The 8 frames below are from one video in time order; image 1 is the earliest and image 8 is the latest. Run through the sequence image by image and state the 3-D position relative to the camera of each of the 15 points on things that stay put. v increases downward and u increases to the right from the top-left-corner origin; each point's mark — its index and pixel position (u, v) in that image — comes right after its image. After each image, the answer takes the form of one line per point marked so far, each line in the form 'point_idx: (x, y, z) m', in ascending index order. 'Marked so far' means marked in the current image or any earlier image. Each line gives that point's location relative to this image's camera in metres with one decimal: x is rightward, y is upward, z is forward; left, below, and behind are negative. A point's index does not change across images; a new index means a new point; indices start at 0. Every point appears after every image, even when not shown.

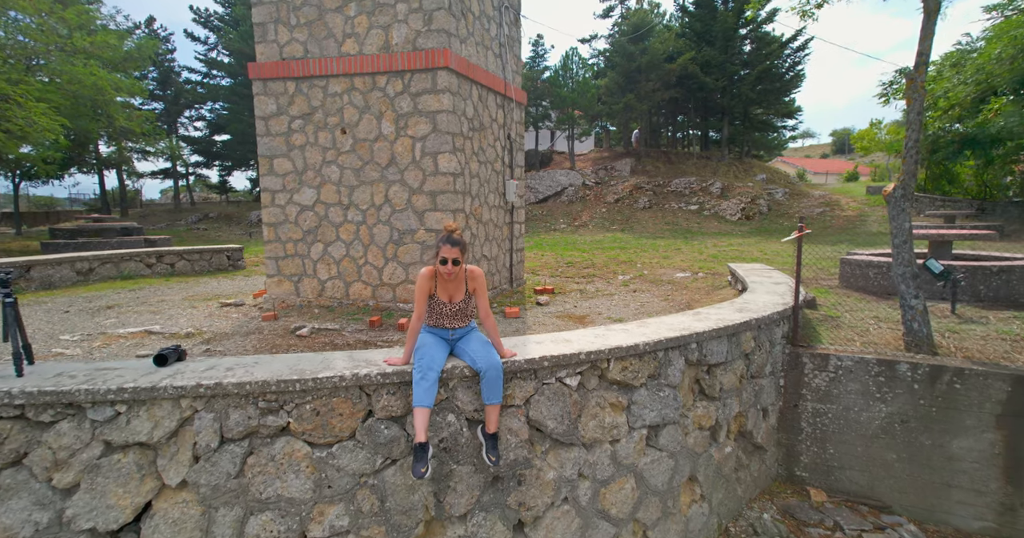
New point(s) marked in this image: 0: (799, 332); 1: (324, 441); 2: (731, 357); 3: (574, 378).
0: (+2.3, -0.5, +3.8) m
1: (-0.9, -0.8, +2.2) m
2: (+1.5, -0.6, +3.2) m
3: (+0.3, -0.6, +2.6) m
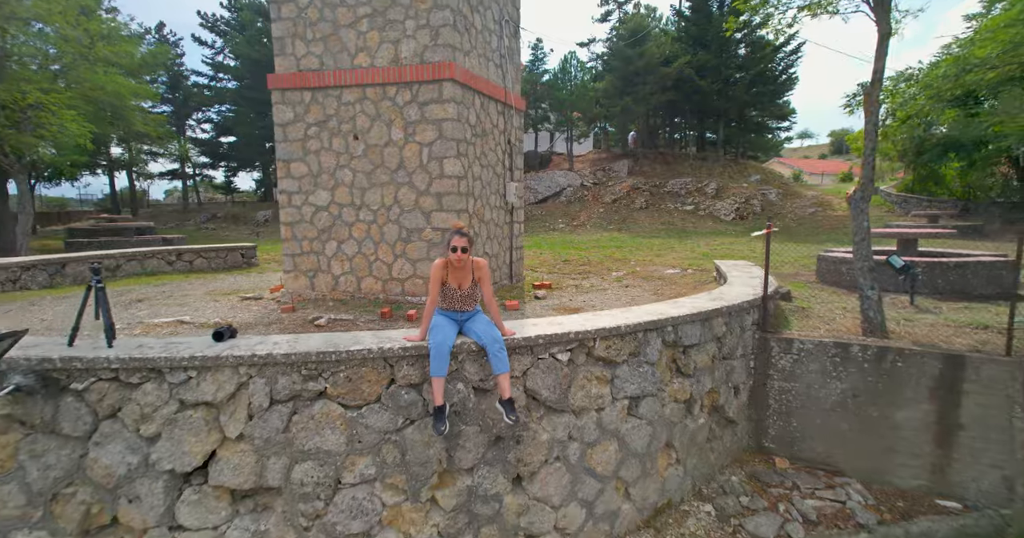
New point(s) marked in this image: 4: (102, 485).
0: (+2.3, -0.4, +4.3) m
1: (-0.9, -0.8, +2.7) m
2: (+1.5, -0.5, +3.7) m
3: (+0.3, -0.5, +3.0) m
4: (-2.2, -1.1, +2.6) m
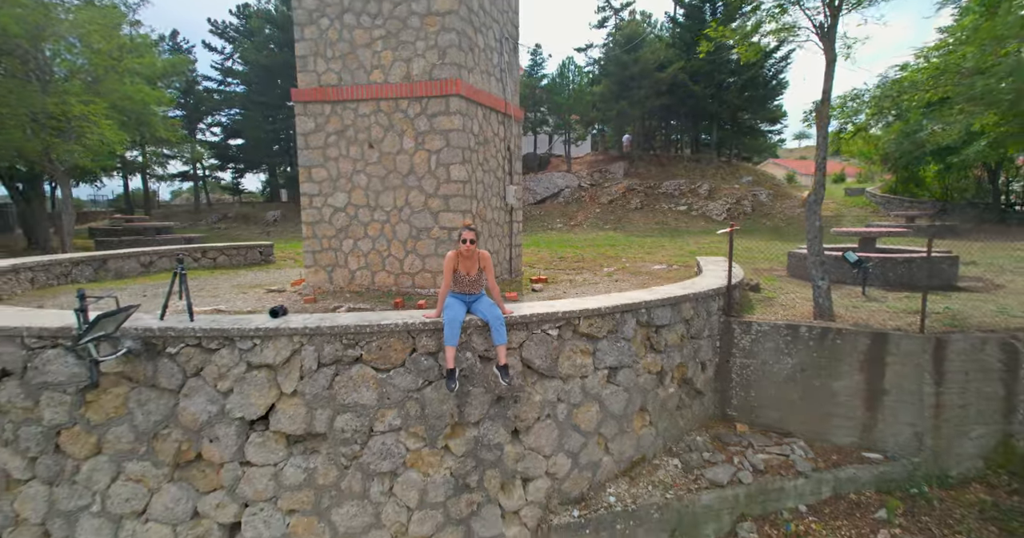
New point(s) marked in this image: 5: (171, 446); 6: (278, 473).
0: (+2.3, -0.4, +5.0) m
1: (-0.9, -0.7, +3.4) m
2: (+1.5, -0.5, +4.4) m
3: (+0.3, -0.5, +3.7) m
4: (-2.2, -1.1, +3.3) m
5: (-2.3, -1.2, +3.2) m
6: (-1.6, -1.4, +3.3) m
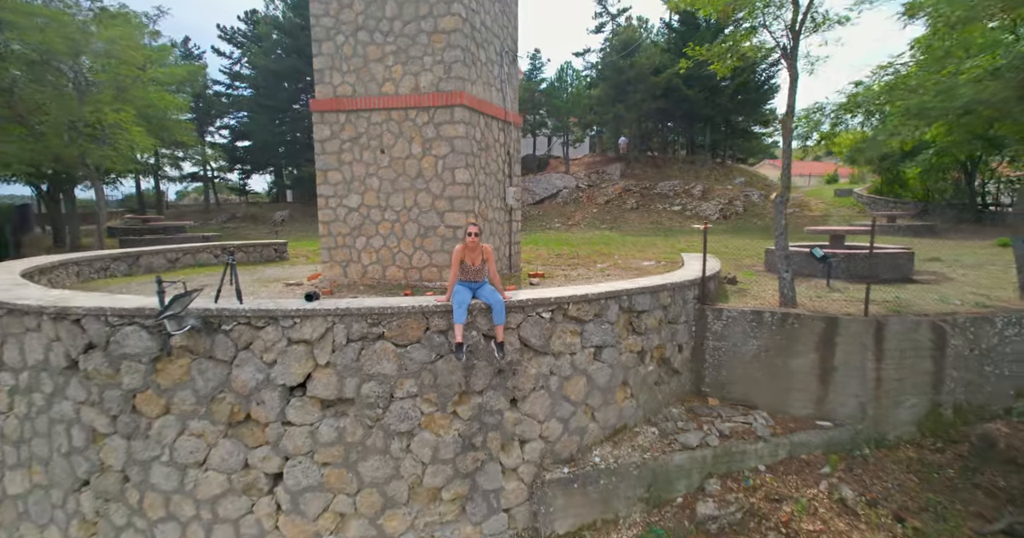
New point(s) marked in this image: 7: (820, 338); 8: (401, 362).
0: (+2.3, -0.3, +5.6) m
1: (-0.9, -0.6, +4.0) m
2: (+1.5, -0.4, +5.0) m
3: (+0.3, -0.4, +4.4) m
4: (-2.2, -1.0, +3.9) m
5: (-2.3, -1.1, +3.9) m
6: (-1.6, -1.3, +4.0) m
7: (+3.1, -0.7, +4.9) m
8: (-0.9, -0.8, +4.0) m
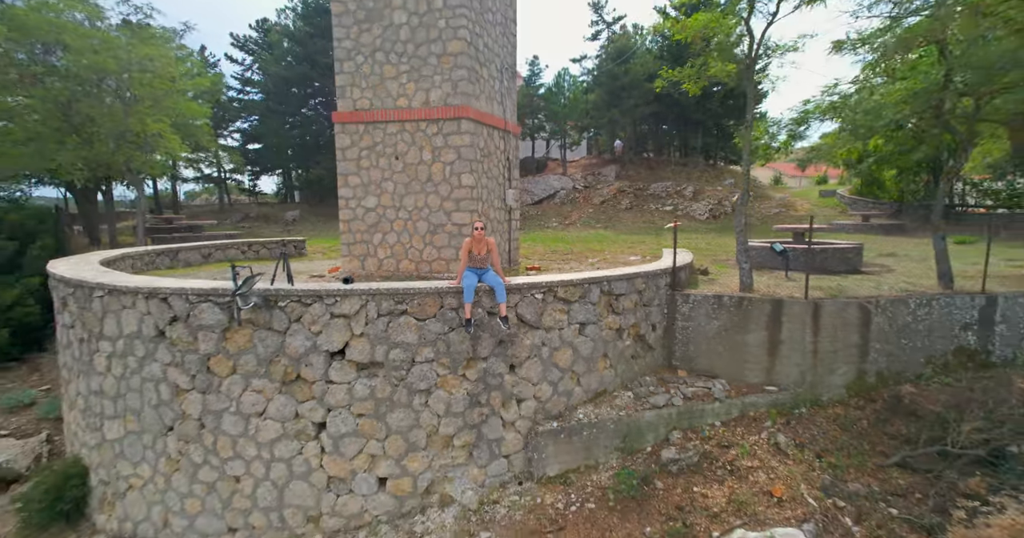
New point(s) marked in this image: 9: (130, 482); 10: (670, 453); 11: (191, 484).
0: (+2.3, -0.2, +6.6) m
1: (-0.9, -0.5, +5.0) m
2: (+1.5, -0.3, +6.0) m
3: (+0.3, -0.3, +5.3) m
4: (-2.2, -0.9, +4.9) m
5: (-2.3, -1.0, +4.8) m
6: (-1.6, -1.2, +4.9) m
7: (+3.1, -0.6, +5.8) m
8: (-0.9, -0.7, +5.0) m
9: (-4.1, -2.3, +5.2) m
10: (+1.7, -2.0, +5.1) m
11: (-3.3, -2.2, +5.0) m
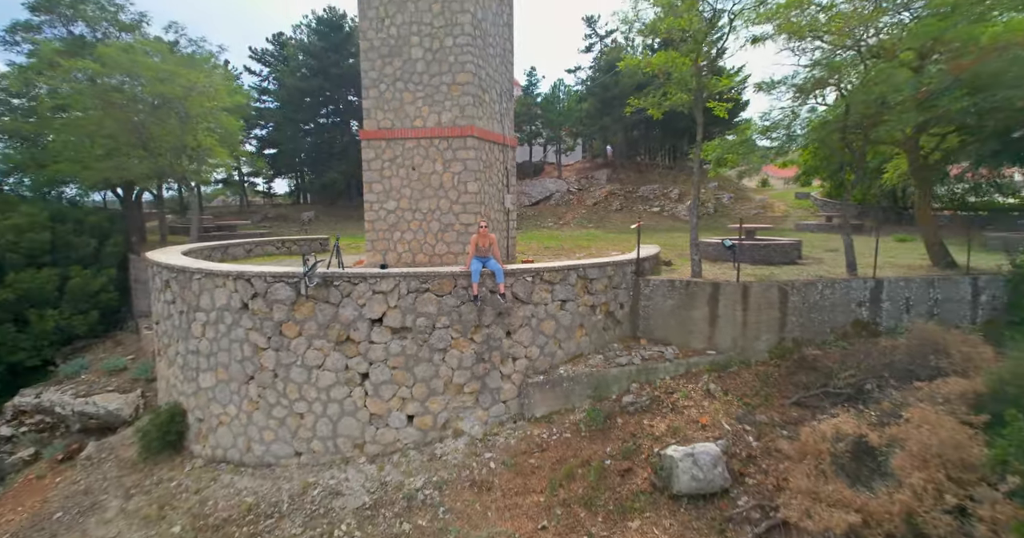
0: (+2.2, 0.0, +8.2) m
1: (-1.0, -0.4, +6.6) m
2: (+1.4, -0.1, +7.6) m
3: (+0.3, -0.1, +7.0) m
4: (-2.3, -0.7, +6.5) m
5: (-2.4, -0.8, +6.5) m
6: (-1.7, -1.1, +6.6) m
7: (+3.0, -0.4, +7.5) m
8: (-1.0, -0.5, +6.7) m
9: (-4.1, -2.1, +6.8) m
10: (+1.6, -1.8, +6.8) m
11: (-3.3, -2.0, +6.6) m
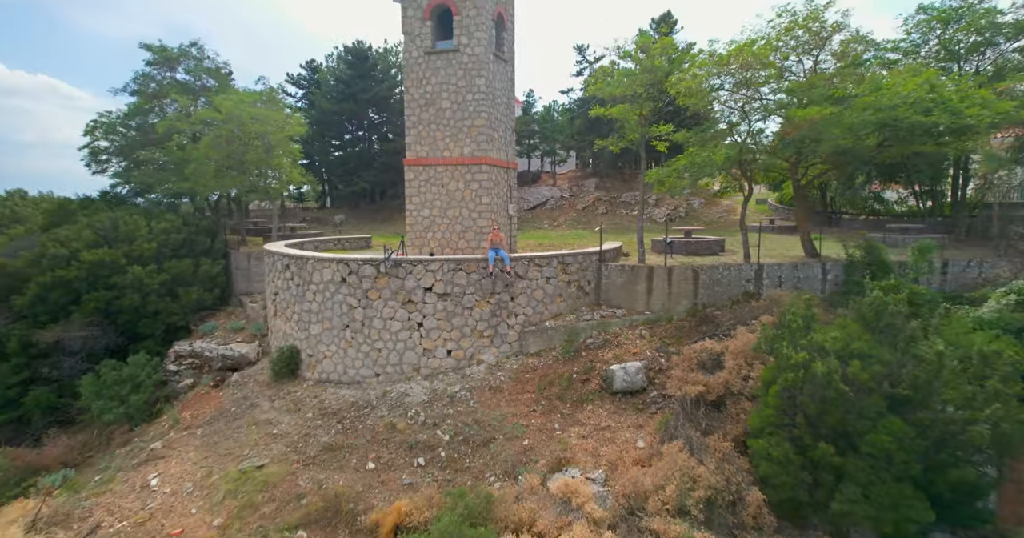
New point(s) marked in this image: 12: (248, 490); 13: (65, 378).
0: (+2.3, +0.2, +11.9) m
1: (-0.9, -0.1, +10.3) m
2: (+1.5, +0.1, +11.3) m
3: (+0.3, +0.1, +10.6) m
4: (-2.2, -0.5, +10.2) m
5: (-2.3, -0.6, +10.1) m
6: (-1.6, -0.8, +10.2) m
7: (+3.1, -0.1, +11.1) m
8: (-0.9, -0.2, +10.3) m
9: (-4.0, -1.9, +10.5) m
10: (+1.7, -1.5, +10.4) m
11: (-3.3, -1.8, +10.3) m
12: (-4.3, -3.6, +7.9) m
13: (-10.3, -2.5, +11.2) m
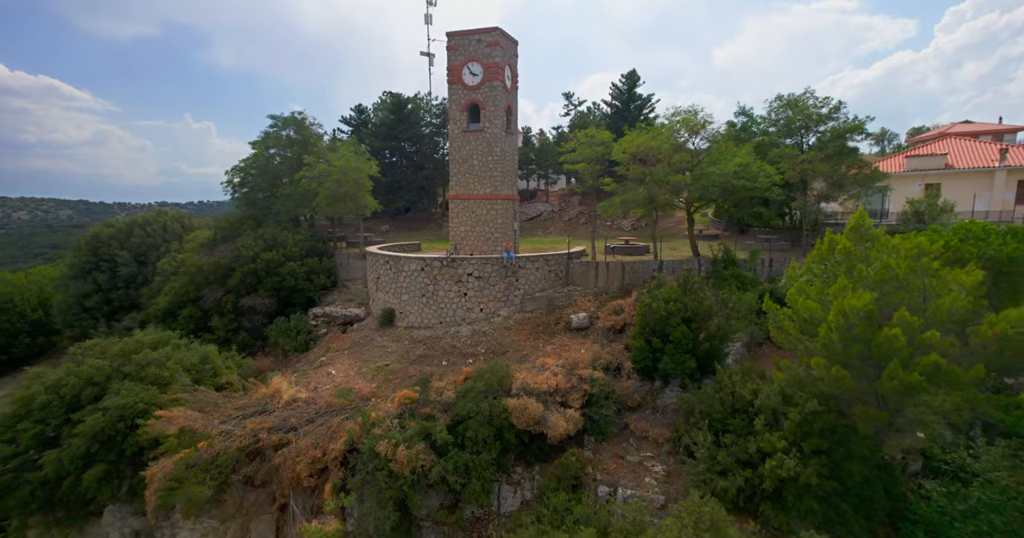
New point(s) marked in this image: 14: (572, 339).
0: (+2.4, +0.5, +19.6) m
1: (-0.7, +0.1, +18.1) m
2: (+1.6, +0.4, +19.0) m
3: (+0.5, +0.4, +18.4) m
4: (-2.0, -0.2, +17.9) m
5: (-2.1, -0.4, +17.9) m
6: (-1.5, -0.6, +18.0) m
7: (+3.3, +0.1, +18.9) m
8: (-0.8, 0.0, +18.1) m
9: (-3.9, -1.6, +18.3) m
10: (+1.8, -1.3, +18.2) m
11: (-3.1, -1.6, +18.1) m
12: (-4.1, -3.4, +15.7) m
13: (-10.1, -2.3, +19.0) m
14: (+2.0, -2.4, +16.3) m
